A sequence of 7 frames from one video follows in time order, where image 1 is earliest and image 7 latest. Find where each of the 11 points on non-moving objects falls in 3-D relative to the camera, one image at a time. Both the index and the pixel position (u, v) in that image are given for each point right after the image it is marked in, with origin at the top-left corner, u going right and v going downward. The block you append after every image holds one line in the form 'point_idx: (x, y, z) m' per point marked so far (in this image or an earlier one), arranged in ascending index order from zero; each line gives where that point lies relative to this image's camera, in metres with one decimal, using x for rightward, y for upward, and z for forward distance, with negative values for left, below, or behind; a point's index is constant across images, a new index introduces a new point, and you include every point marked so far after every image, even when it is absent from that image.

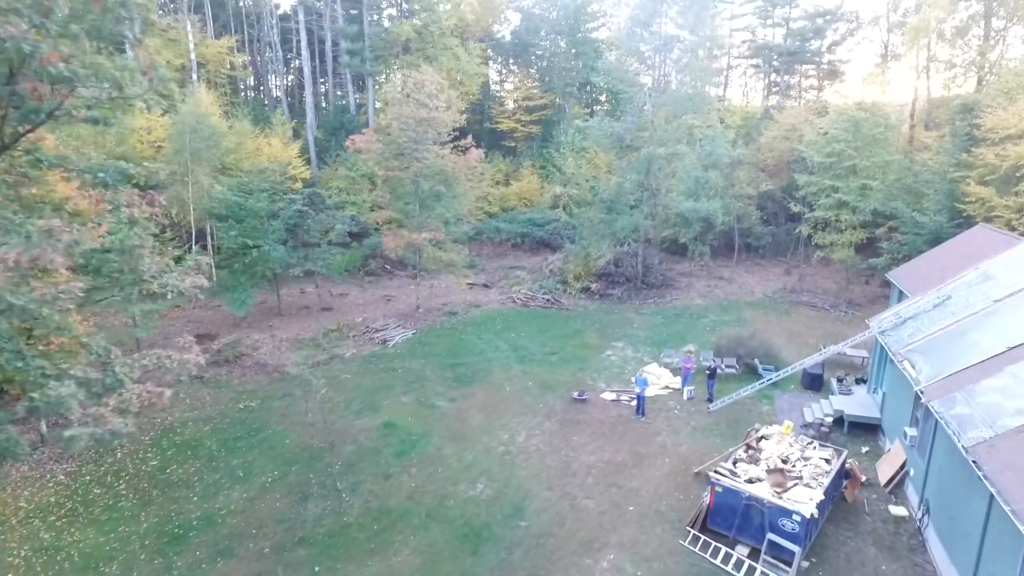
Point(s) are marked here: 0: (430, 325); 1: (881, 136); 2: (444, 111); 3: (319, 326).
0: (-2.3, -1.1, +17.4) m
1: (+11.4, +4.7, +19.0) m
2: (-2.0, +5.1, +17.7) m
3: (-5.4, -1.1, +17.3) m
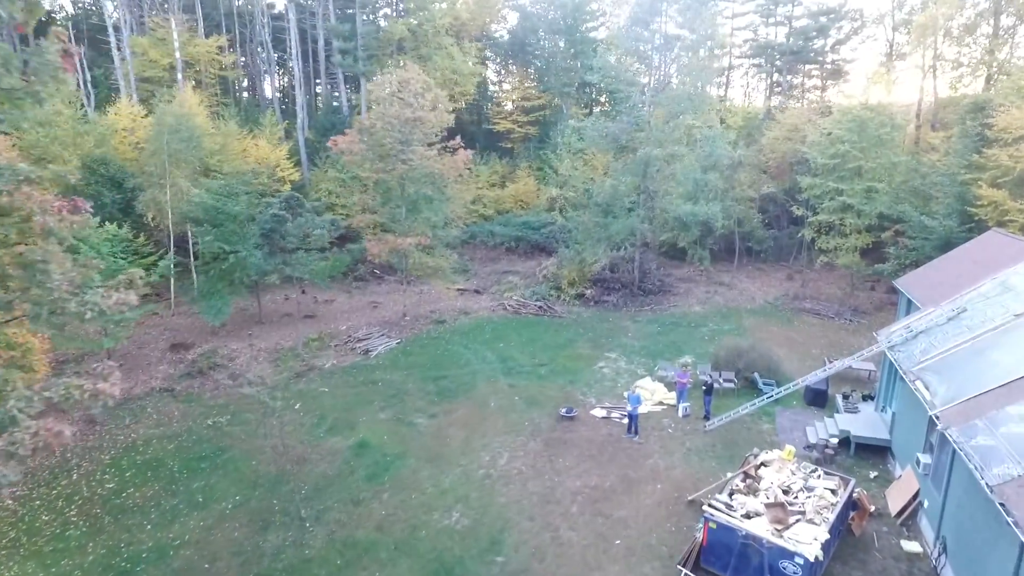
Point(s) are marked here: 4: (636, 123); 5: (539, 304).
0: (-2.6, -1.3, +16.7) m
1: (+11.1, +4.5, +18.2) m
2: (-2.3, +4.9, +17.0) m
3: (-5.7, -1.3, +16.6) m
4: (+3.9, +5.2, +19.4) m
5: (+0.8, -0.5, +18.9) m
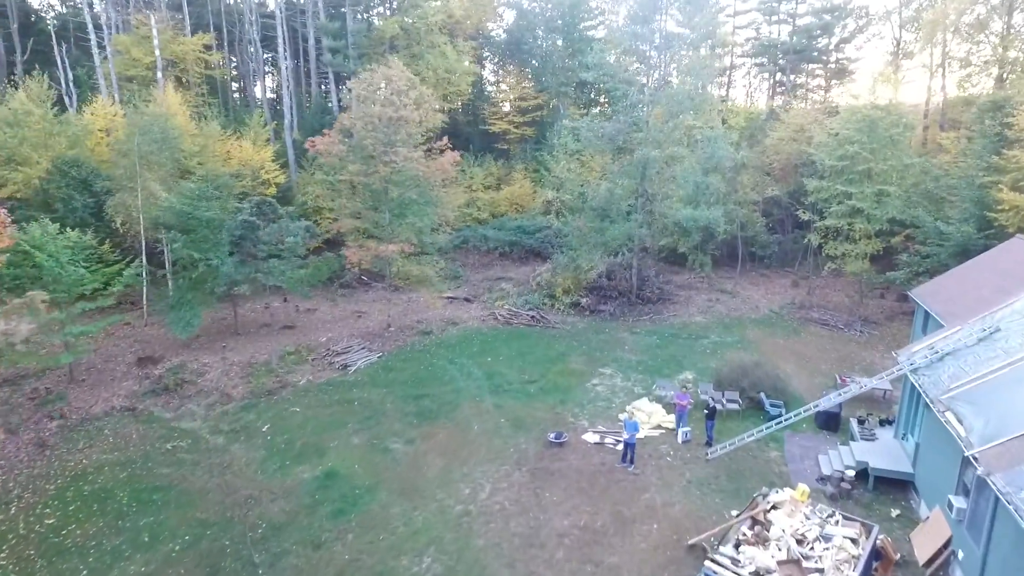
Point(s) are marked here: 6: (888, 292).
0: (-2.9, -1.5, +15.7) m
1: (+10.8, +4.2, +17.3) m
2: (-2.5, +4.6, +16.1) m
3: (-6.0, -1.5, +15.7) m
4: (+3.7, +5.0, +18.5) m
5: (+0.6, -0.8, +18.0) m
6: (+12.0, -0.1, +19.7) m
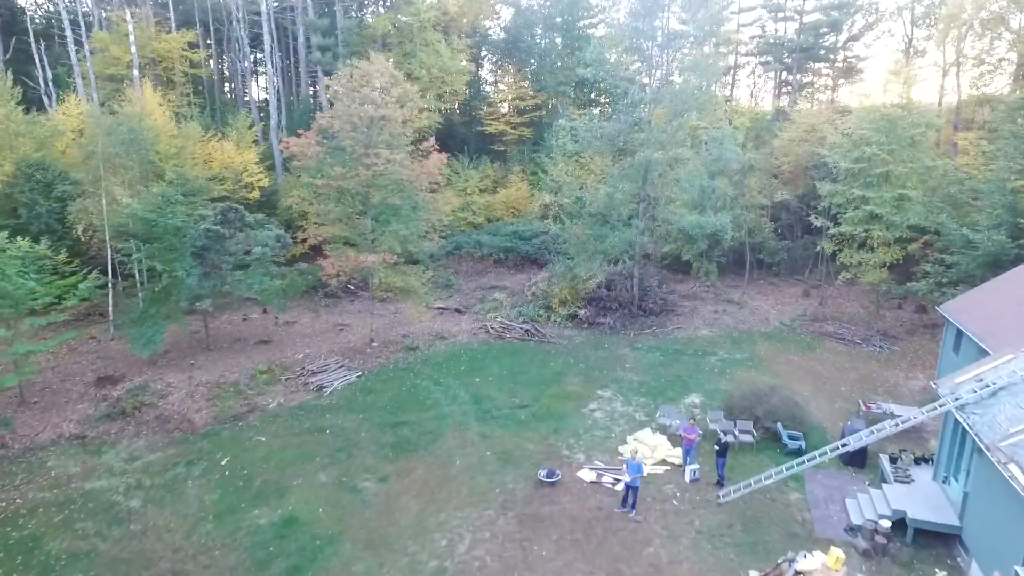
0: (-3.1, -1.8, +14.5) m
1: (+10.6, +3.9, +16.1) m
2: (-2.7, +4.3, +14.9) m
3: (-6.2, -1.8, +14.5) m
4: (+3.5, +4.7, +17.3) m
5: (+0.4, -1.1, +16.8) m
6: (+11.8, -0.5, +18.5) m
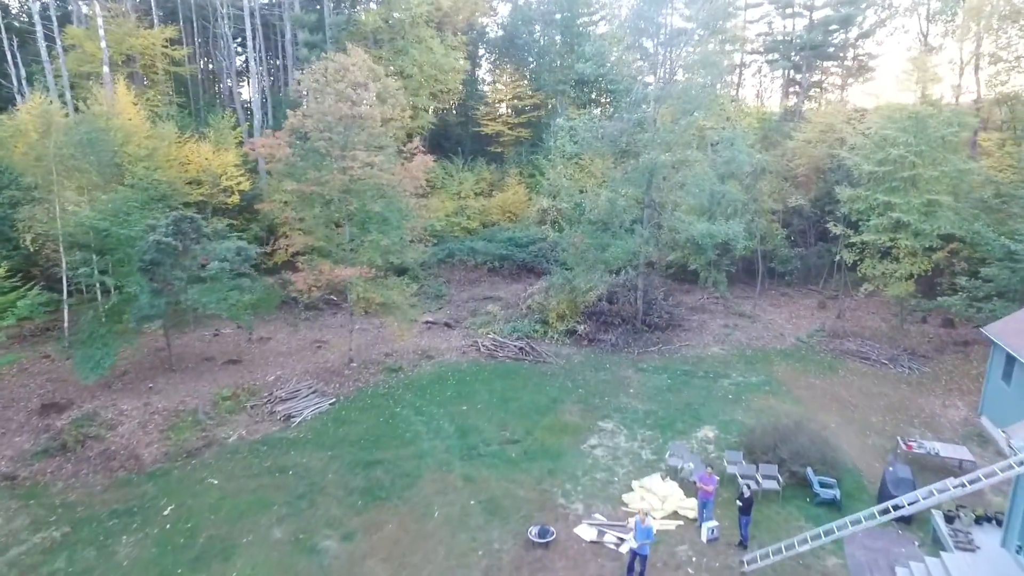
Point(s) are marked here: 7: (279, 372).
0: (-3.3, -2.1, +13.1) m
1: (+10.5, +3.6, +14.7) m
2: (-2.9, +4.0, +13.5) m
3: (-6.4, -2.2, +13.1) m
4: (+3.3, +4.3, +15.9) m
5: (+0.2, -1.4, +15.4) m
6: (+11.6, -0.8, +17.1) m
7: (-5.4, -2.0, +14.3) m
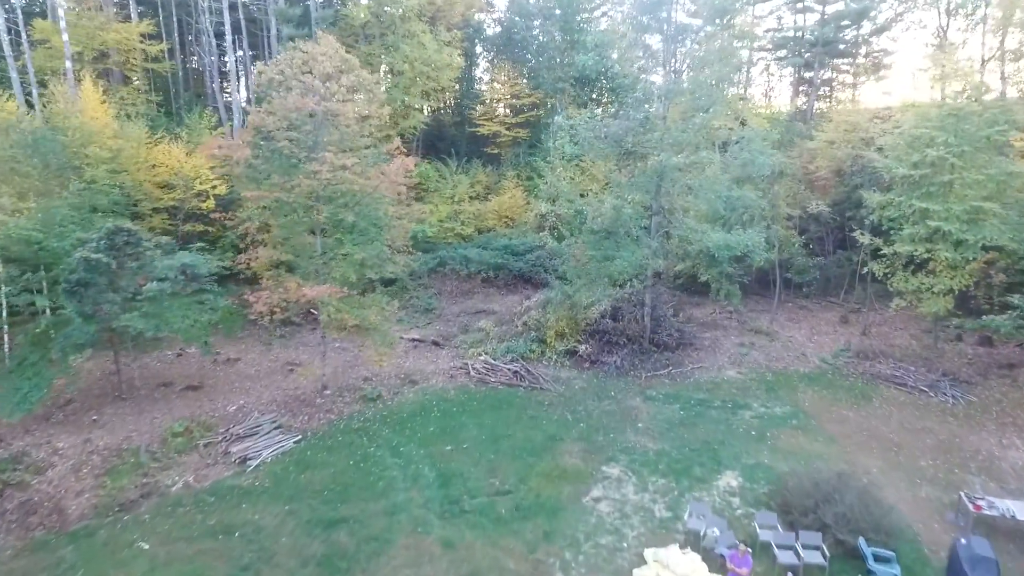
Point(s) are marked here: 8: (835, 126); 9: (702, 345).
0: (-3.4, -2.5, +11.6) m
1: (+10.3, +3.2, +13.1) m
2: (-3.0, +3.6, +12.0) m
3: (-6.5, -2.5, +11.5) m
4: (+3.1, +3.9, +14.4) m
5: (+0.1, -1.8, +13.8) m
6: (+11.5, -1.2, +15.5) m
7: (-5.5, -2.3, +12.7) m
8: (+9.5, +4.8, +18.2) m
9: (+4.8, -1.4, +15.5) m
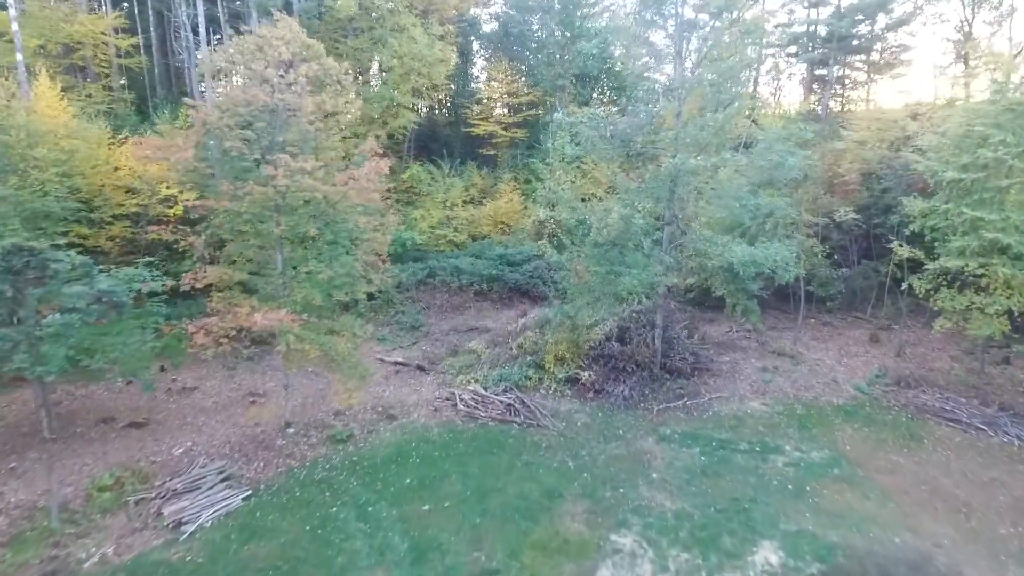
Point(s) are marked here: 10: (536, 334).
0: (-3.5, -2.9, +9.8) m
1: (+10.2, +2.8, +11.4) m
2: (-3.2, +3.2, +10.2) m
3: (-6.7, -2.9, +9.8) m
4: (+3.0, +3.5, +12.6) m
5: (-0.1, -2.2, +12.1) m
6: (+11.4, -1.6, +13.8) m
7: (-5.7, -2.7, +11.0) m
8: (+9.4, +4.4, +16.5) m
9: (+4.7, -1.8, +13.8) m
10: (+0.5, -1.0, +14.4) m
